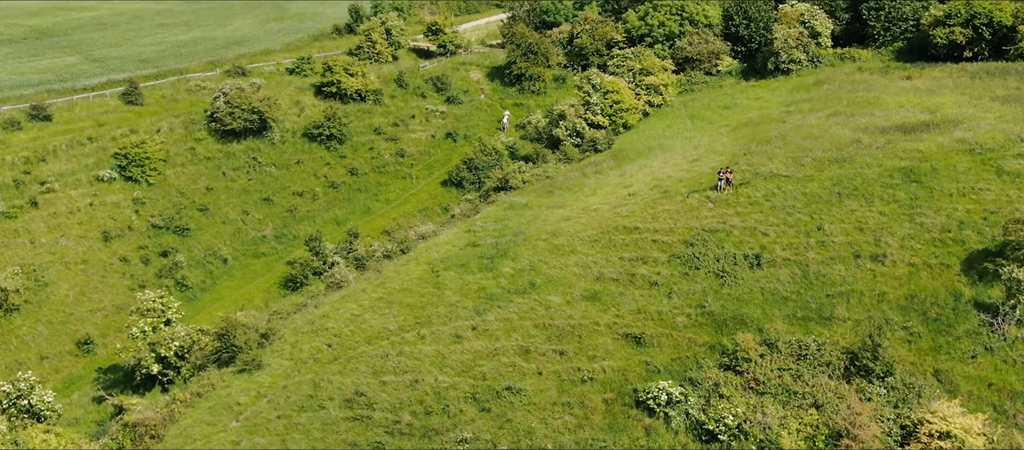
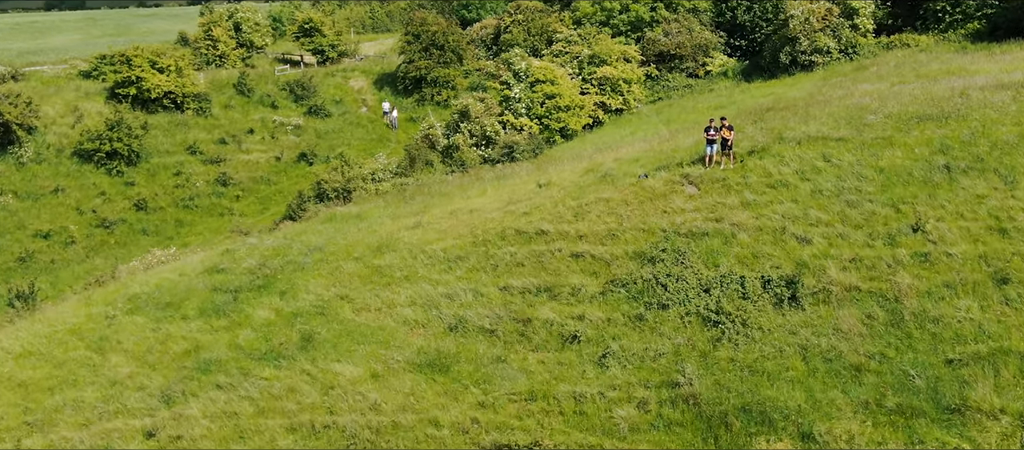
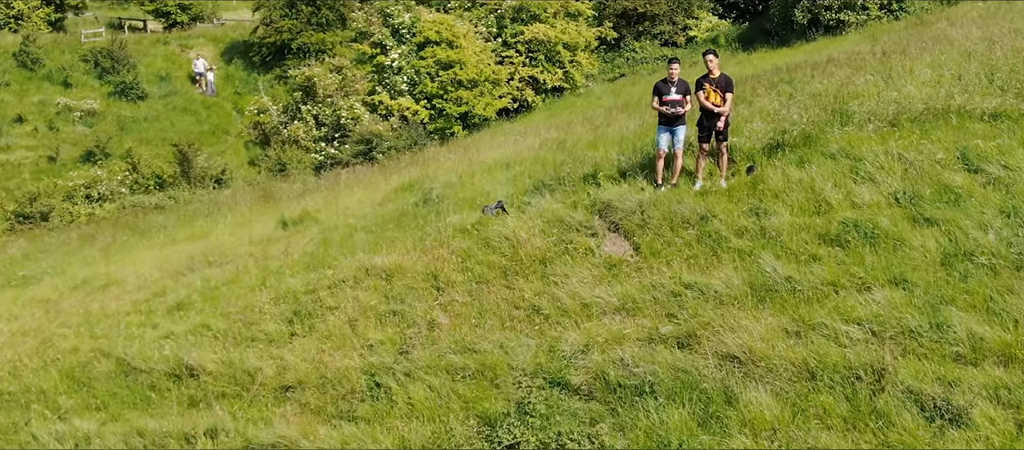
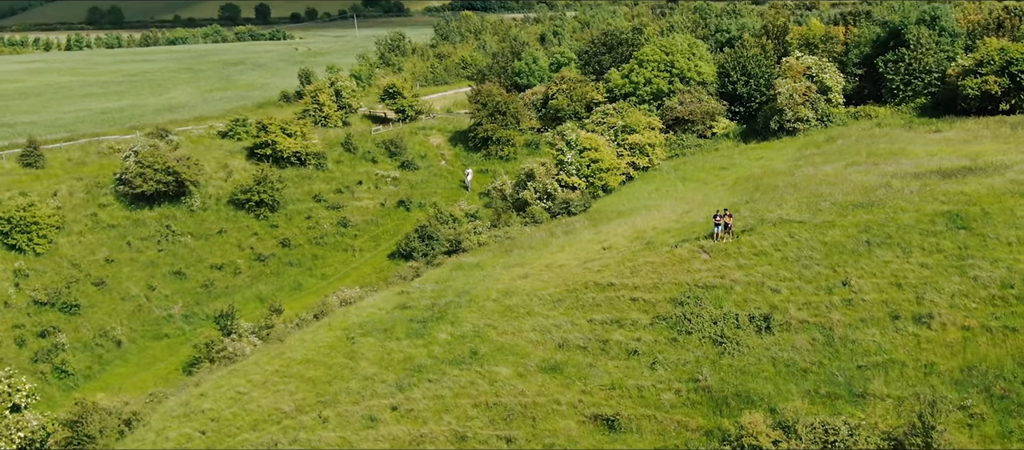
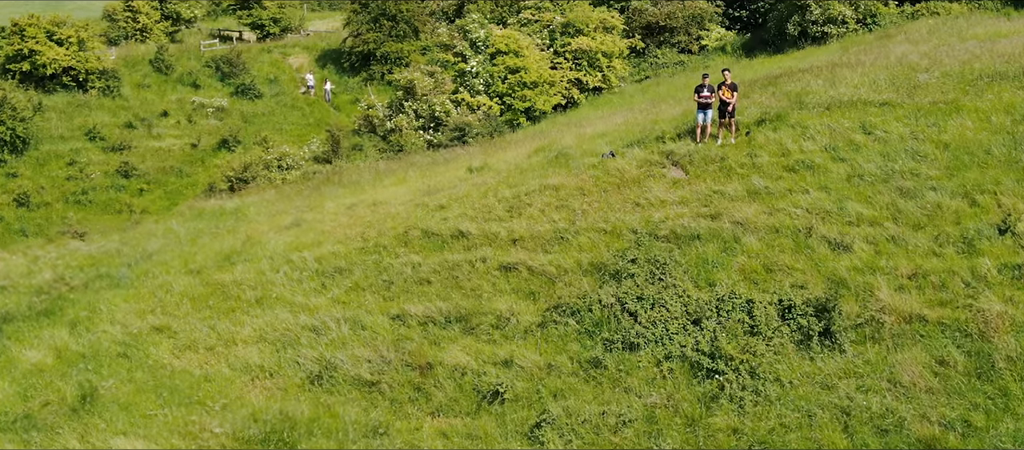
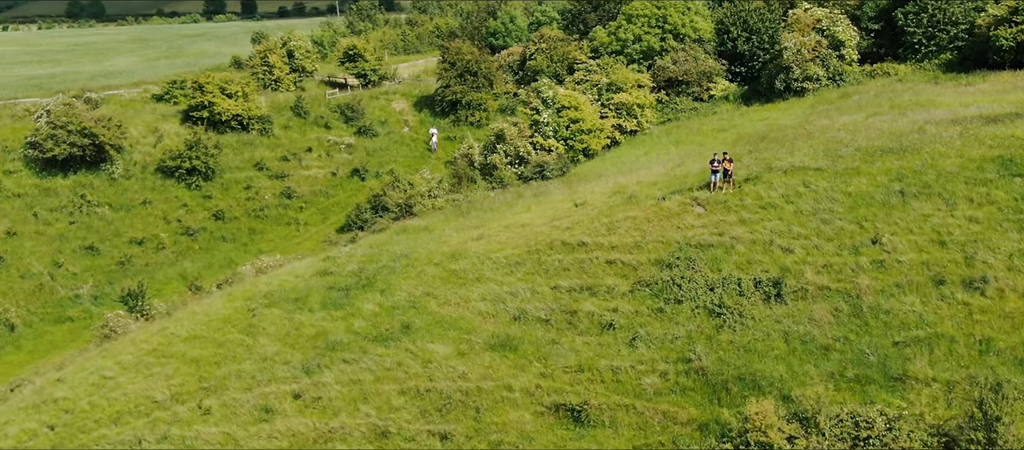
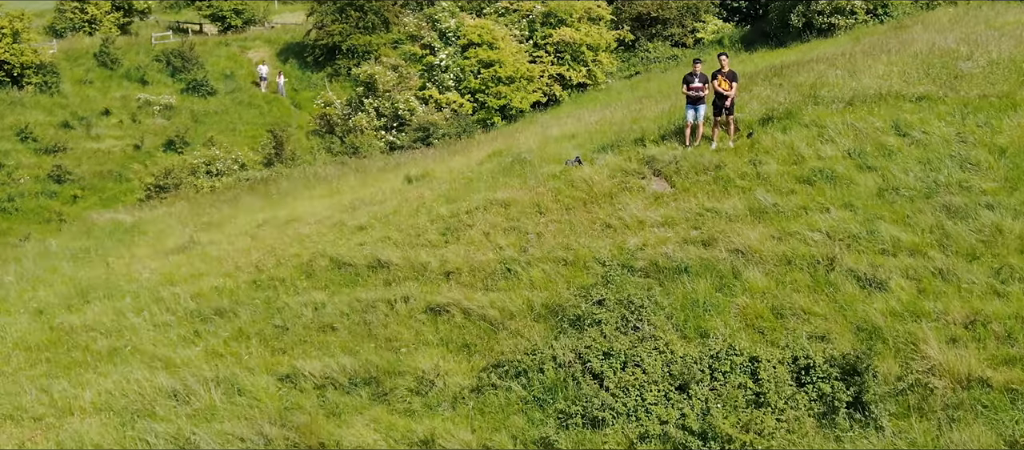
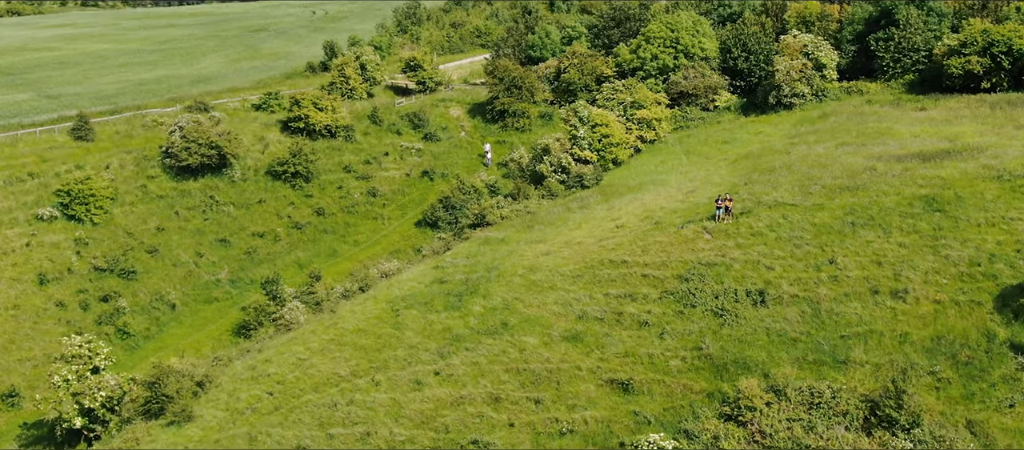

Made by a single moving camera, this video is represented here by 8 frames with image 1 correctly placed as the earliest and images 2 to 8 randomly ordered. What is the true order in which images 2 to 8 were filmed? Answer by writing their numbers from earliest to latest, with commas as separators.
8, 4, 6, 2, 5, 7, 3
